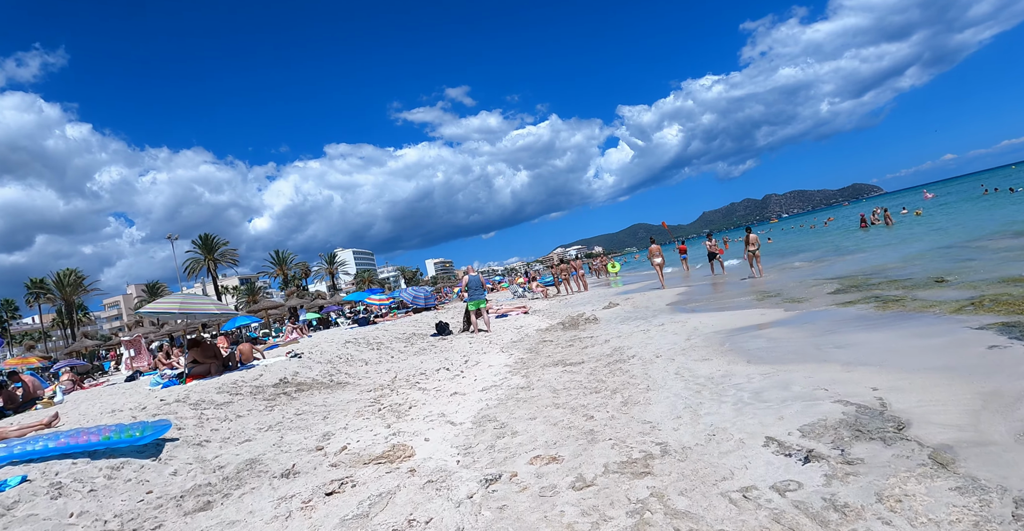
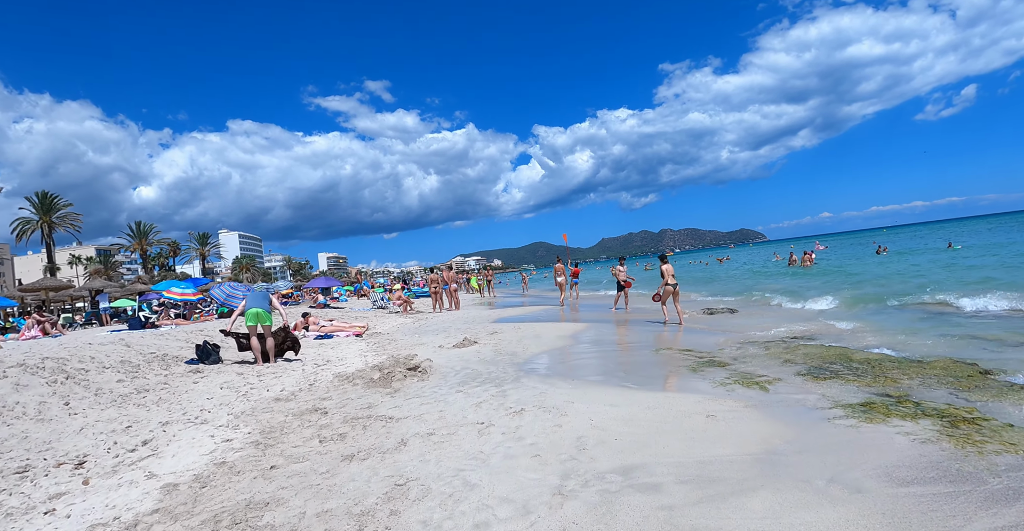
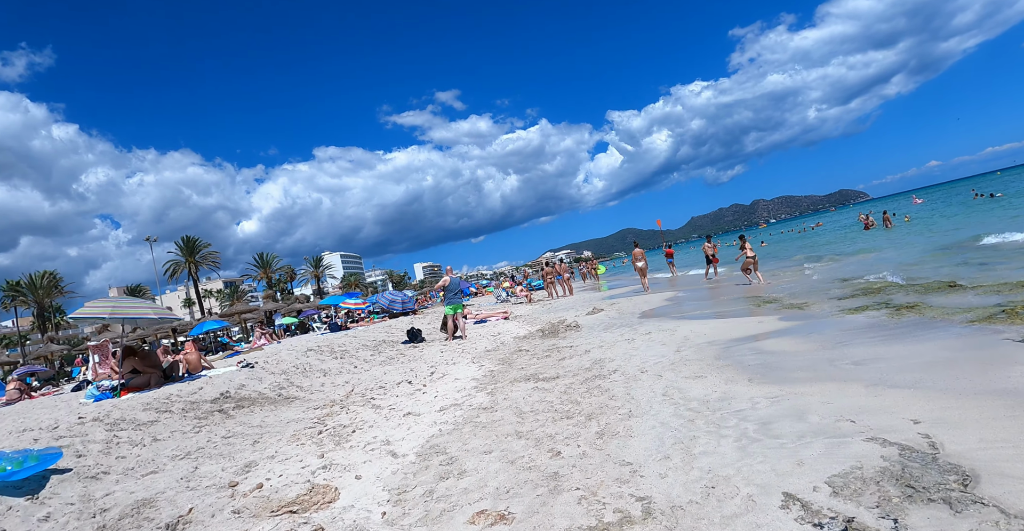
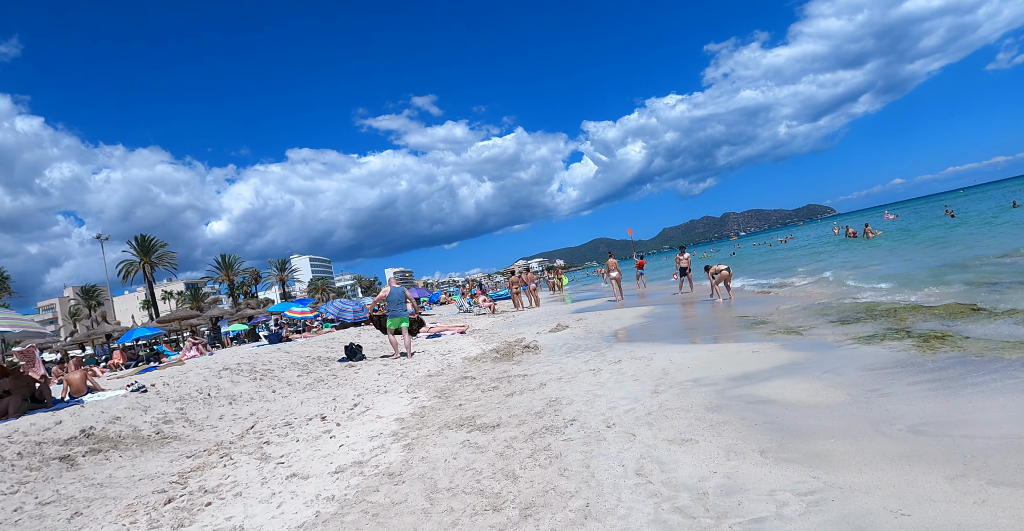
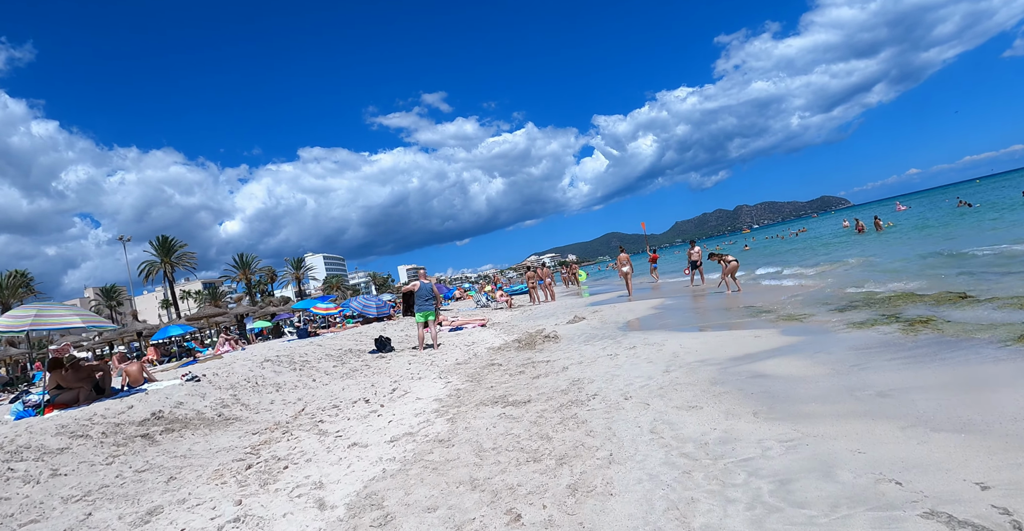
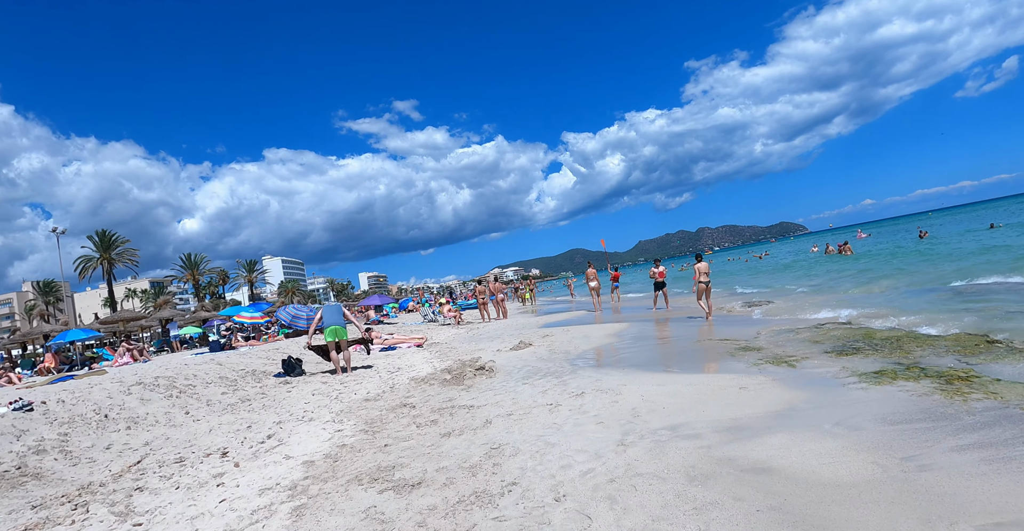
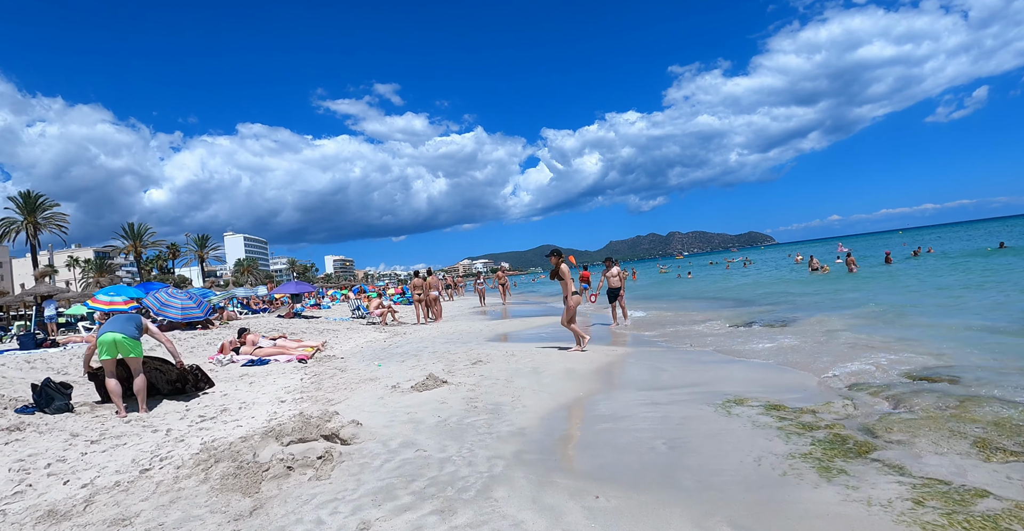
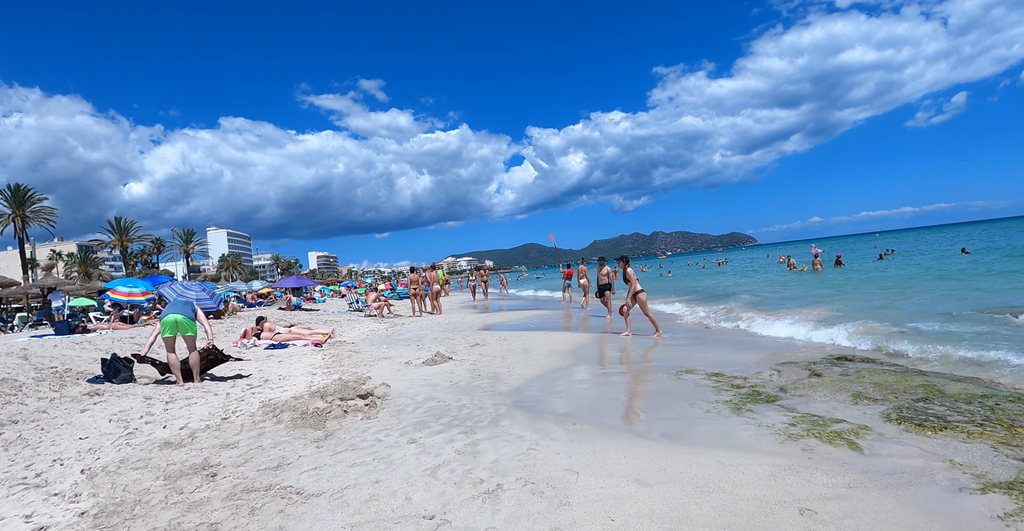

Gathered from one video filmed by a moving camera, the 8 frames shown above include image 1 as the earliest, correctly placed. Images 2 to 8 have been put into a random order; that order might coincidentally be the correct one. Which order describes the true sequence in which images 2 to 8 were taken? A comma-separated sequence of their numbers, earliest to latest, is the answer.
3, 5, 4, 6, 2, 8, 7
